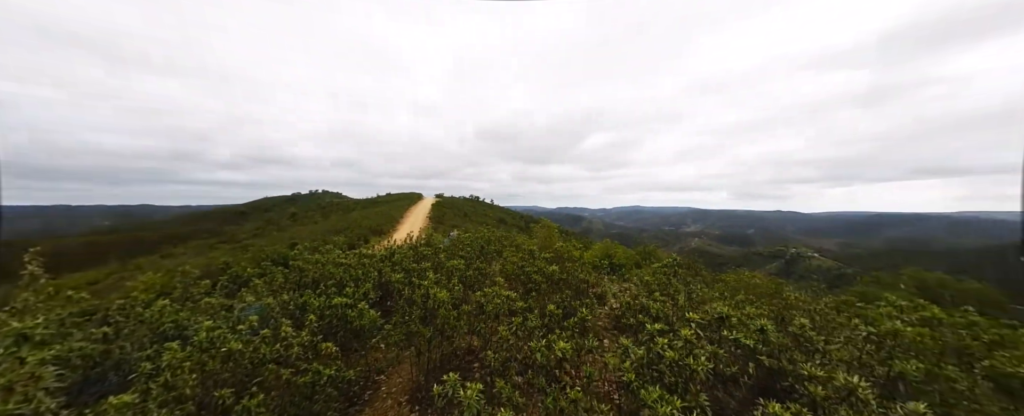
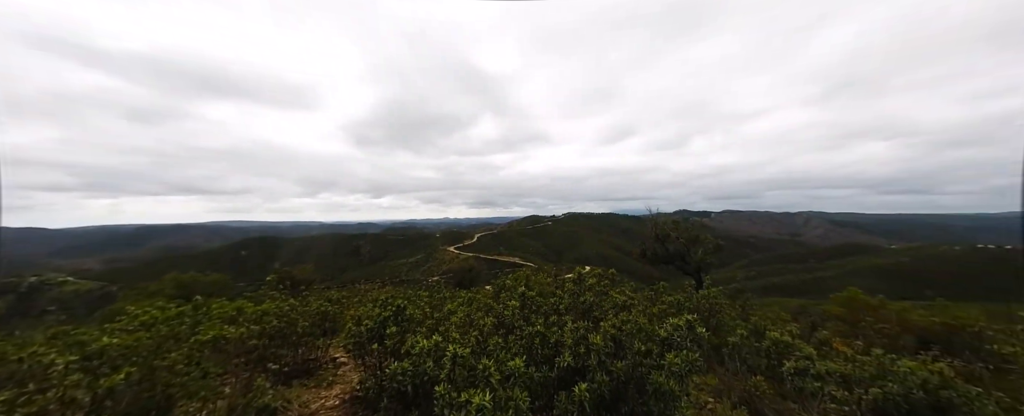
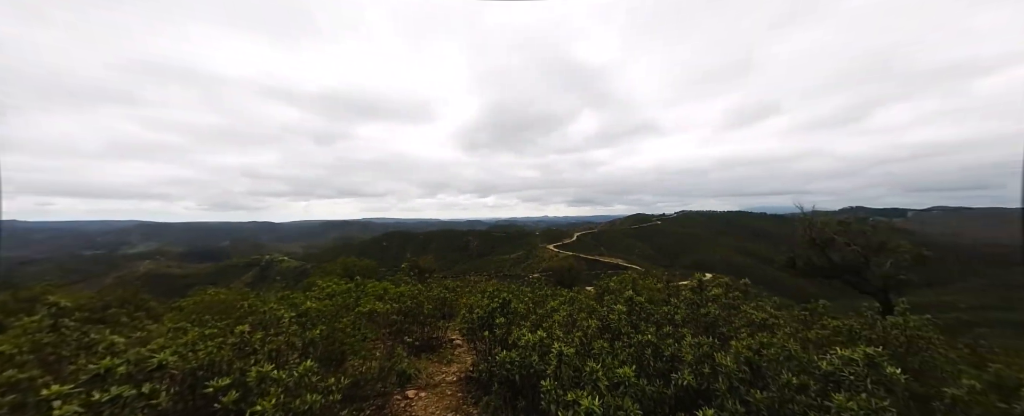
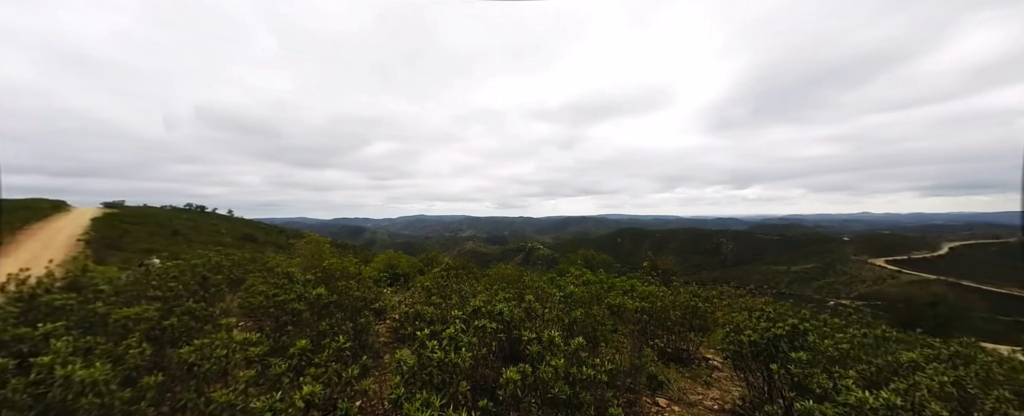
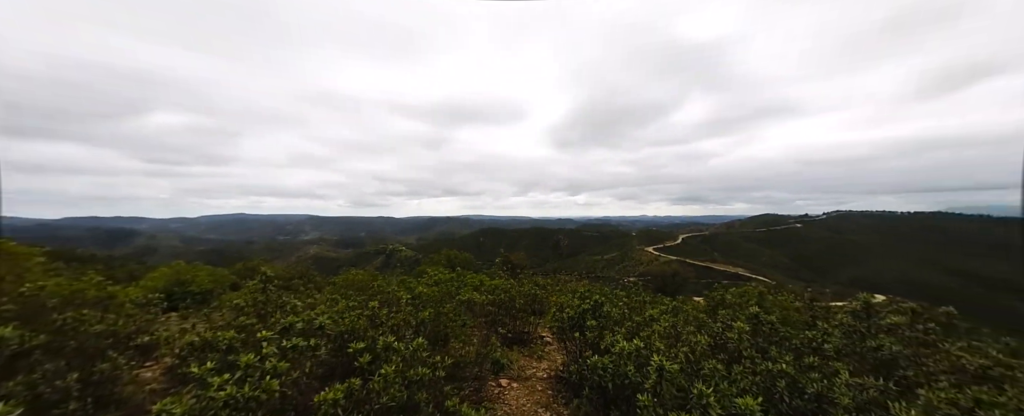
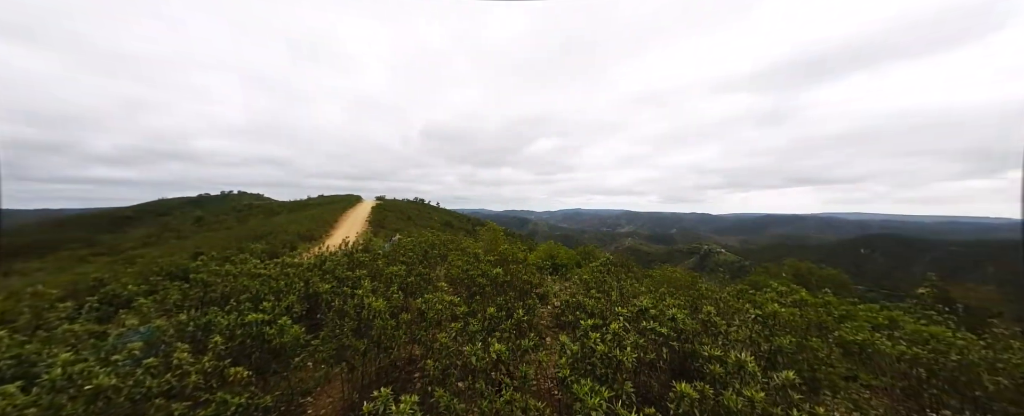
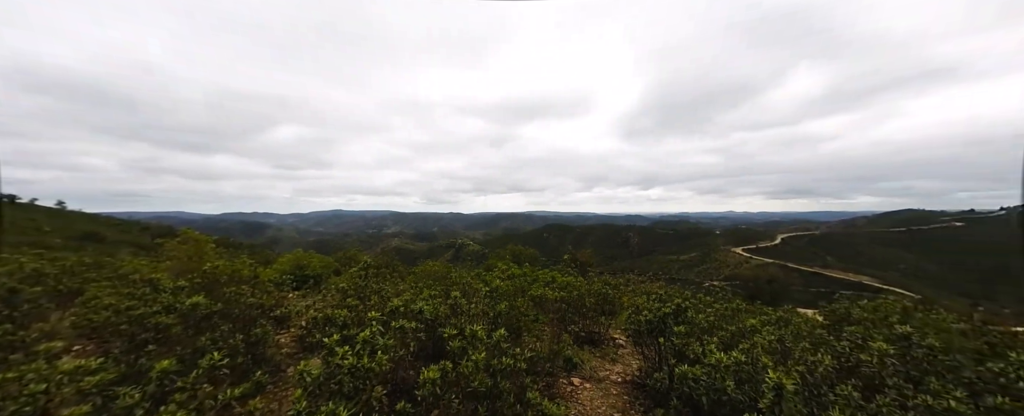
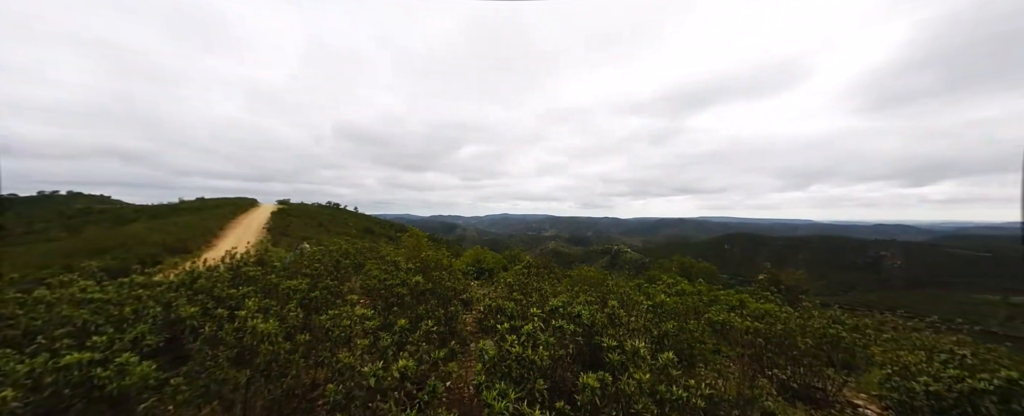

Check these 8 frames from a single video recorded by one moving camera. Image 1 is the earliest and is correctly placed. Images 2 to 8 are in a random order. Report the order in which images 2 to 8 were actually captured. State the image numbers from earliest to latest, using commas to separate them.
6, 8, 4, 7, 5, 3, 2
